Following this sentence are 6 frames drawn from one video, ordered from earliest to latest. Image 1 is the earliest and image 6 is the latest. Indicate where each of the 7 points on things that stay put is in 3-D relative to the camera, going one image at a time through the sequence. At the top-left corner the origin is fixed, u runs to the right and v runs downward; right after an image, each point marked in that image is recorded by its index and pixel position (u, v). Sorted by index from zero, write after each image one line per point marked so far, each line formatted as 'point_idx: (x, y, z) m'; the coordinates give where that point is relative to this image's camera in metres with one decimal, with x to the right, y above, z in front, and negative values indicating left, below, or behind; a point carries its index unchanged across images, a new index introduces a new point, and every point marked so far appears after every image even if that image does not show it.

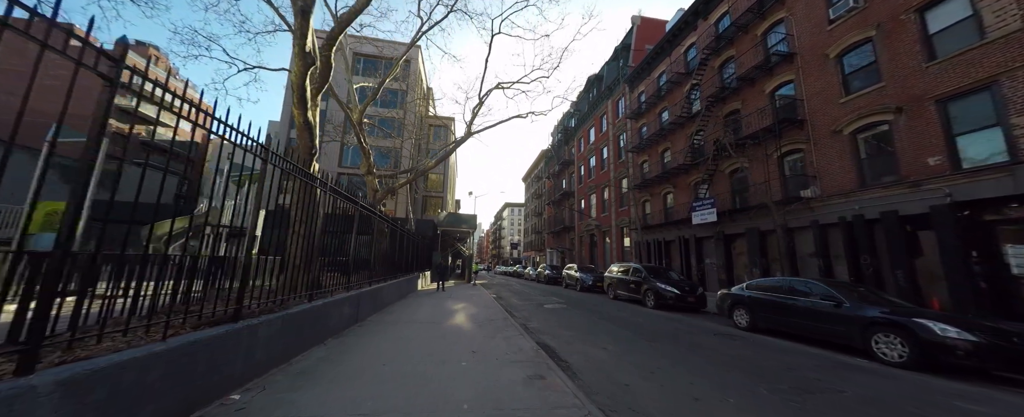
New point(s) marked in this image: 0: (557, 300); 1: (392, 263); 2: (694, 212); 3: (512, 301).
0: (+2.1, -4.2, +13.9) m
1: (-5.6, -2.6, +14.3) m
2: (+9.8, -0.2, +16.4) m
3: (+0.1, -4.2, +13.7) m
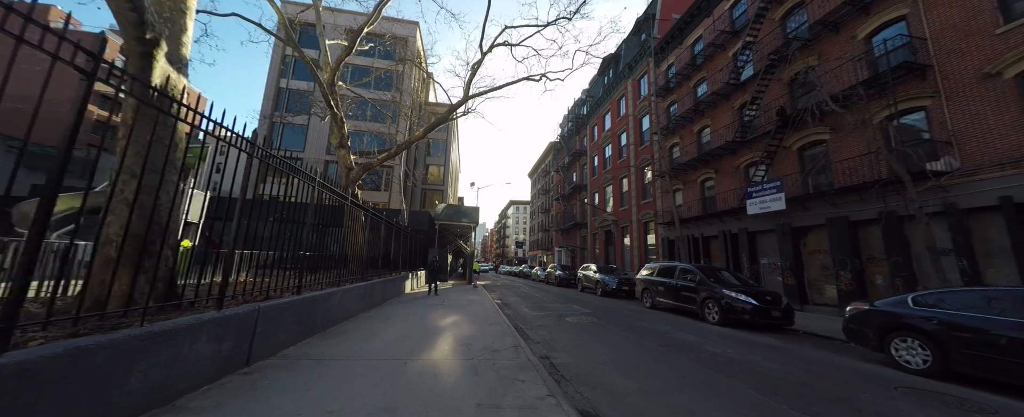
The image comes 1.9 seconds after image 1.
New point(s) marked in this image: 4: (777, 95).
0: (+2.4, -3.6, +10.7) m
1: (-5.3, -1.9, +11.2) m
2: (+10.2, +0.4, +13.1) m
3: (+0.4, -3.6, +10.5) m
4: (+11.5, +4.9, +13.1) m
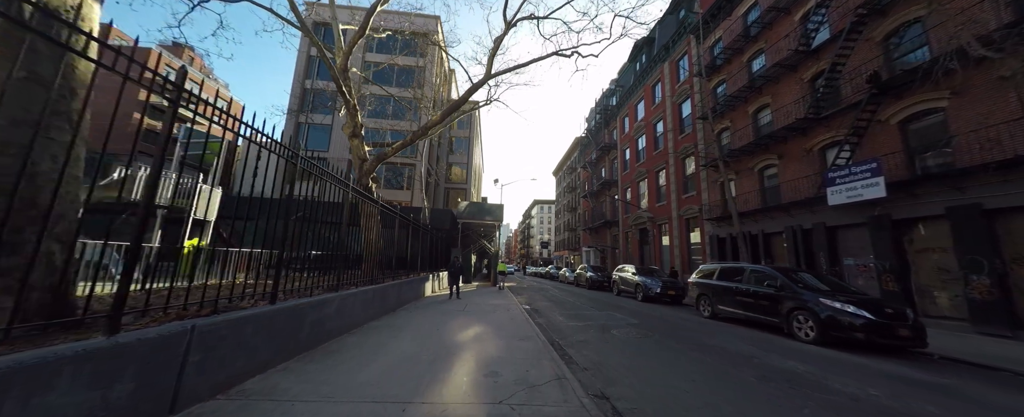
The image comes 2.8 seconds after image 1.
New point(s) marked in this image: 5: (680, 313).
0: (+3.3, -3.3, +9.0) m
1: (-4.3, -1.7, +10.1) m
2: (+11.3, +0.8, +10.8) m
3: (+1.4, -3.3, +9.0) m
4: (+12.5, +5.3, +10.7) m
5: (+6.2, -3.9, +11.2) m
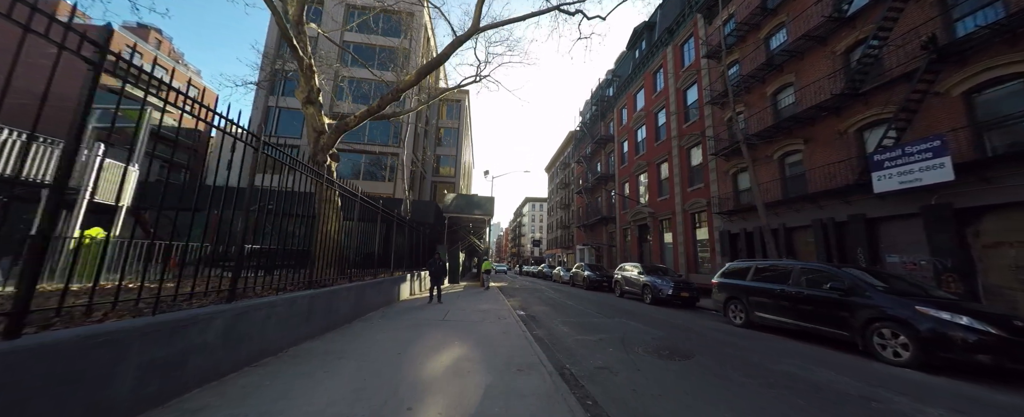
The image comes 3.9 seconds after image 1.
0: (+3.2, -2.9, +7.2) m
1: (-4.5, -1.3, +8.0) m
2: (+11.1, +1.1, +9.2) m
3: (+1.2, -2.9, +7.1) m
4: (+12.3, +5.6, +9.2) m
5: (+6.0, -3.5, +9.5) m
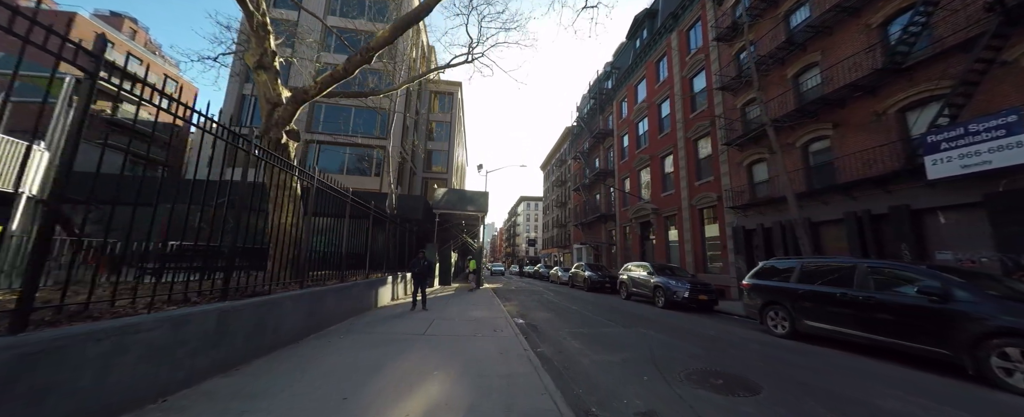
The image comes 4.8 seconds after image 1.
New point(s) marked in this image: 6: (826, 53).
0: (+3.1, -2.6, +5.8) m
1: (-4.6, -1.0, +6.5) m
2: (+11.0, +1.4, +8.0) m
3: (+1.2, -2.6, +5.7) m
4: (+12.2, +5.9, +7.9) m
5: (+5.9, -3.2, +8.2) m
6: (+11.9, +5.9, +11.5) m
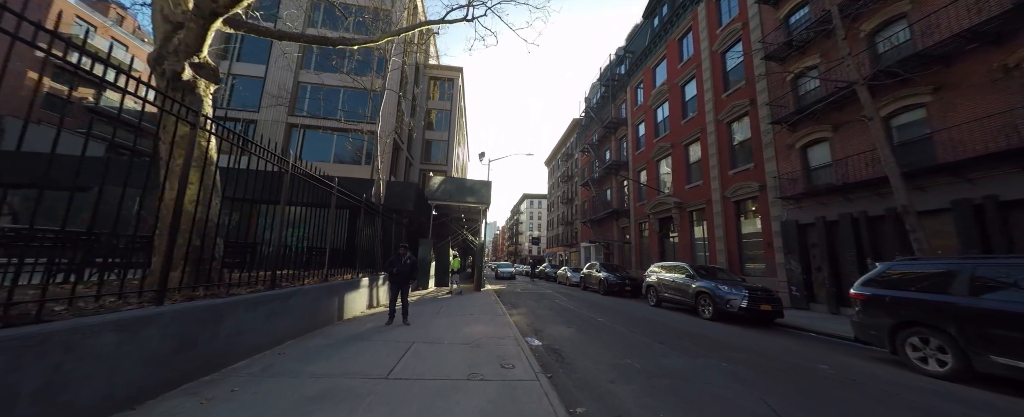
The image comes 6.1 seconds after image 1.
0: (+3.3, -2.2, +3.5) m
1: (-4.3, -0.6, +4.2) m
2: (+11.2, +1.8, +5.6) m
3: (+1.4, -2.2, +3.4) m
4: (+12.5, +6.3, +5.5) m
5: (+6.1, -2.8, +5.8) m
6: (+12.2, +6.3, +9.1) m
